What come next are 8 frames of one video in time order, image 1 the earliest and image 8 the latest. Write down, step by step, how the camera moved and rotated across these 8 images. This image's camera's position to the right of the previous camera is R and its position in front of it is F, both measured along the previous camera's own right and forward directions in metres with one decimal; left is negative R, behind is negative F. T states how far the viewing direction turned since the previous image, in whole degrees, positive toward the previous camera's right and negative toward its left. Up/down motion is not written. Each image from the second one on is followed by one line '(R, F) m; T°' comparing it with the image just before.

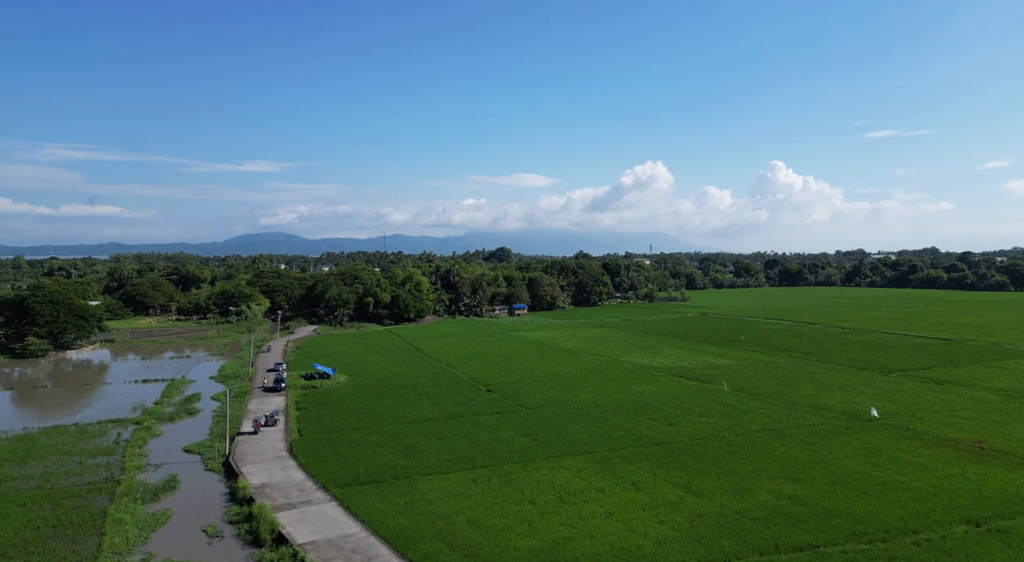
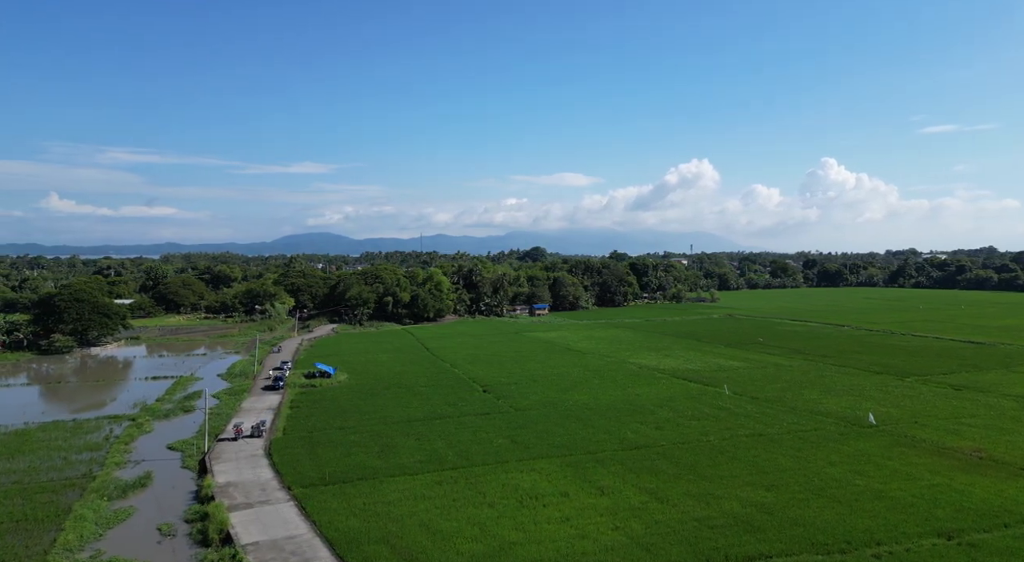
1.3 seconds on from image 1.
(+2.2, +0.4) m; -3°
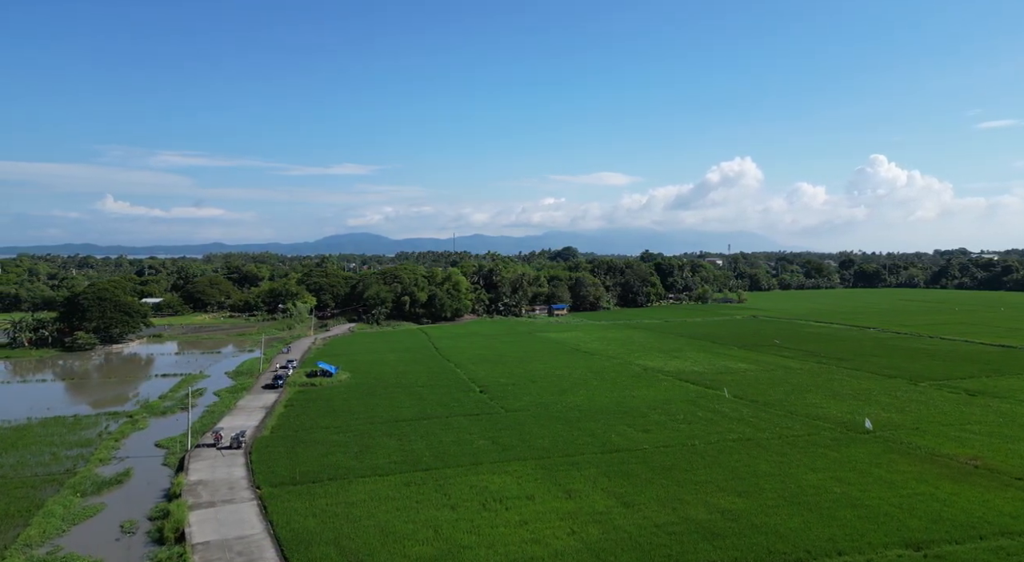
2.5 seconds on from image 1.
(+1.9, +0.3) m; -2°
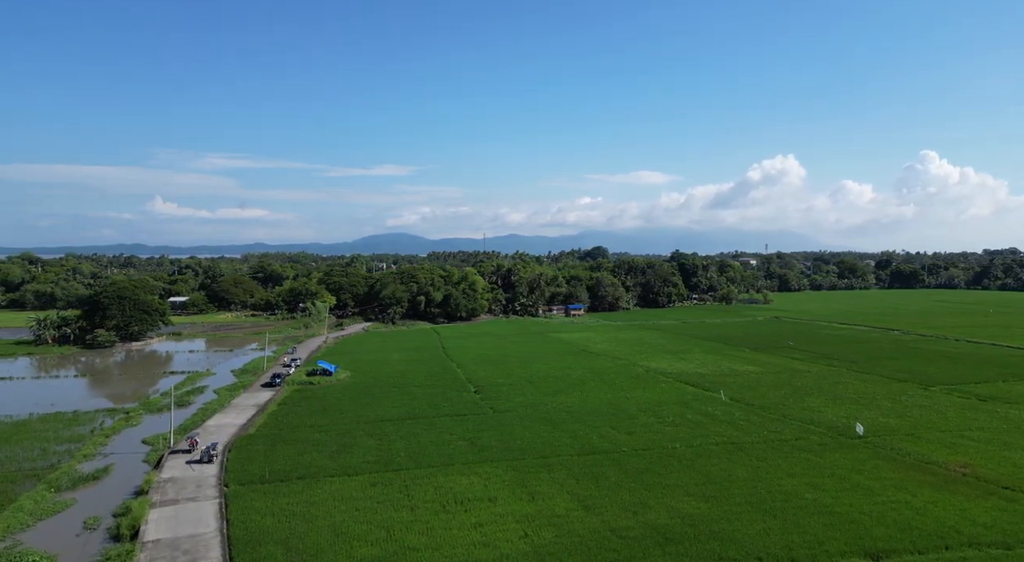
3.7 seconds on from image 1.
(+2.0, +0.2) m; -2°
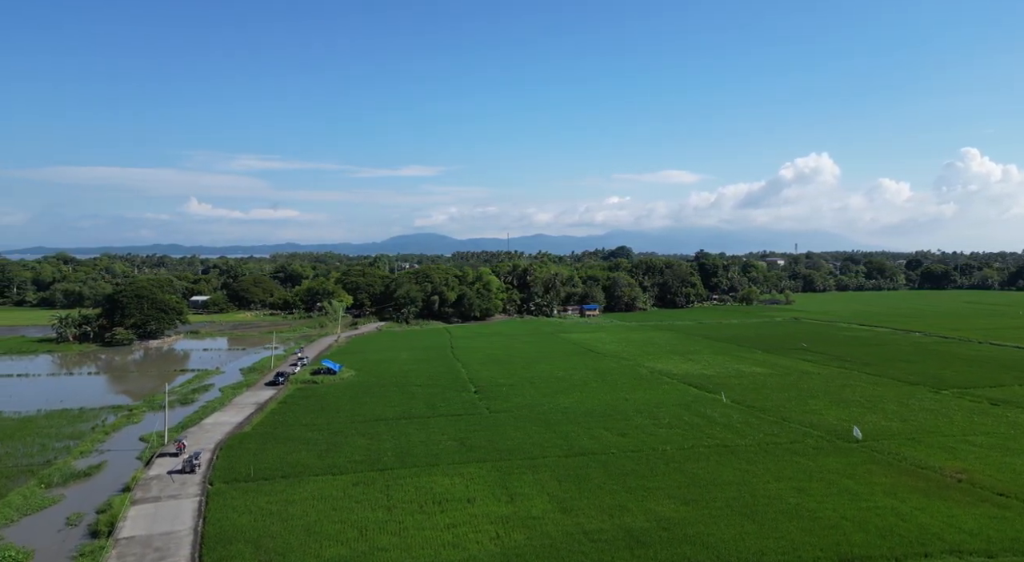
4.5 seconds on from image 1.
(+1.3, +0.1) m; -2°
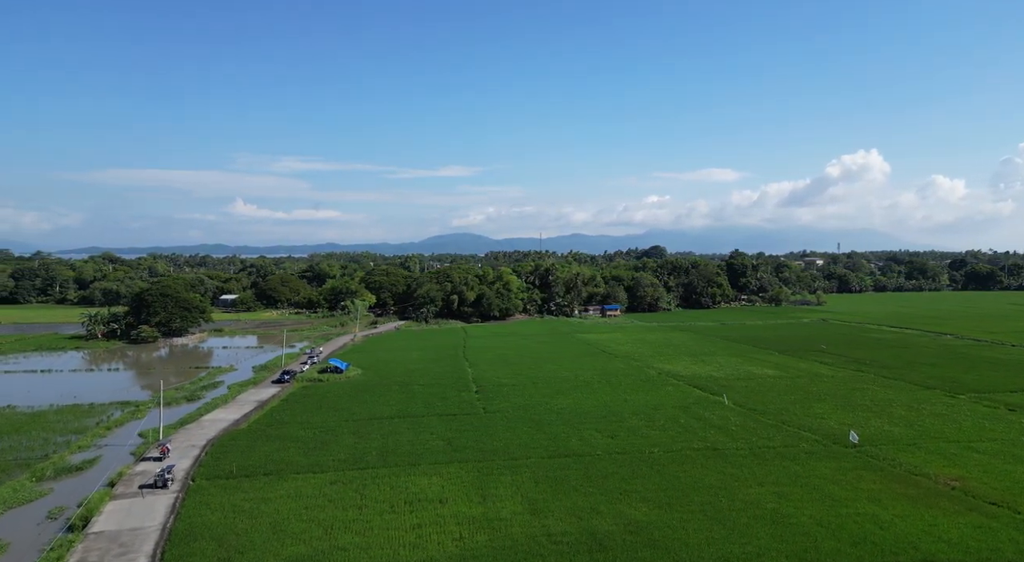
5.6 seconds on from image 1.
(+1.7, +0.1) m; -2°
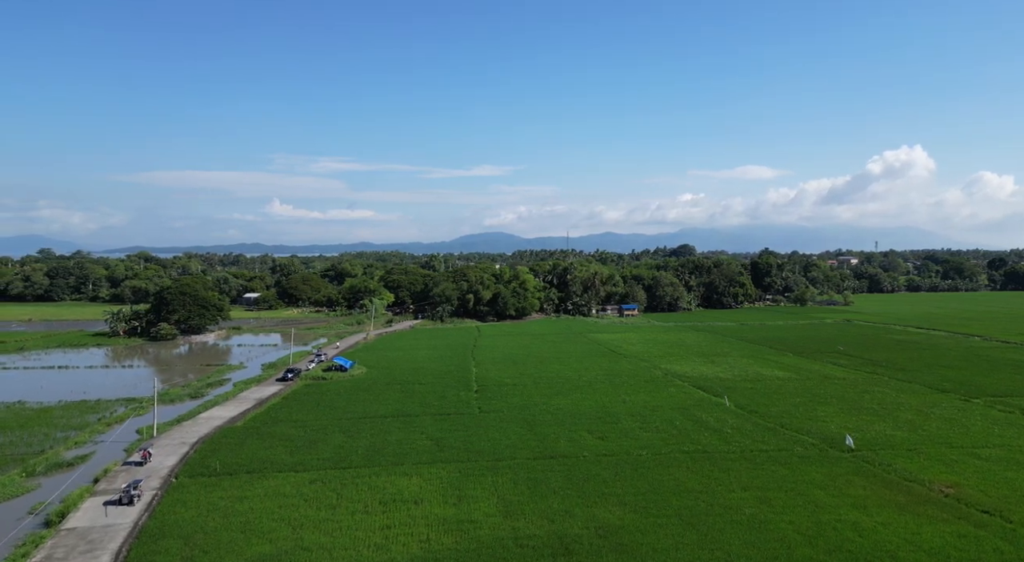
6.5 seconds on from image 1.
(+1.5, +0.2) m; -2°
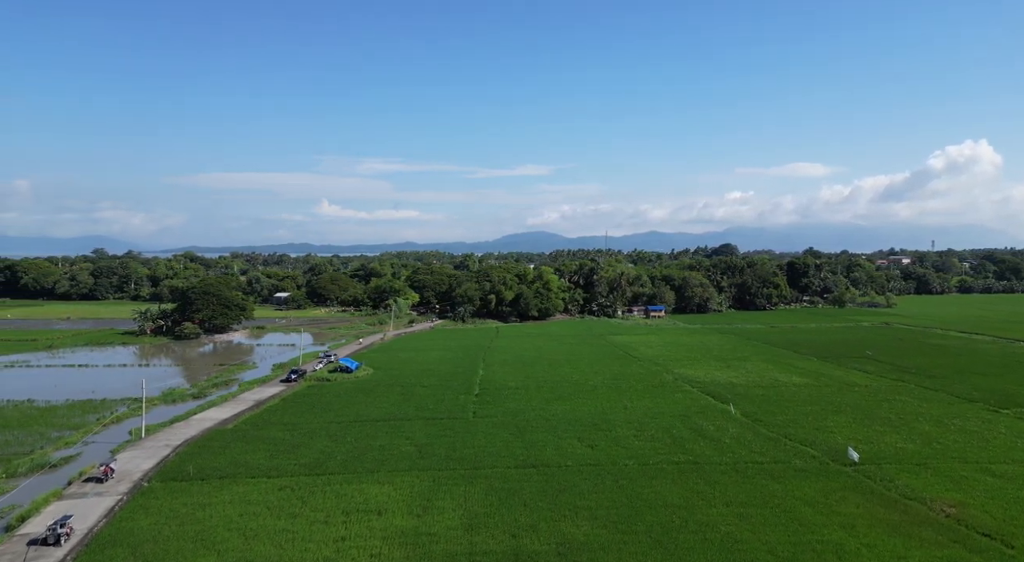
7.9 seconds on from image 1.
(+2.0, +0.8) m; -3°
